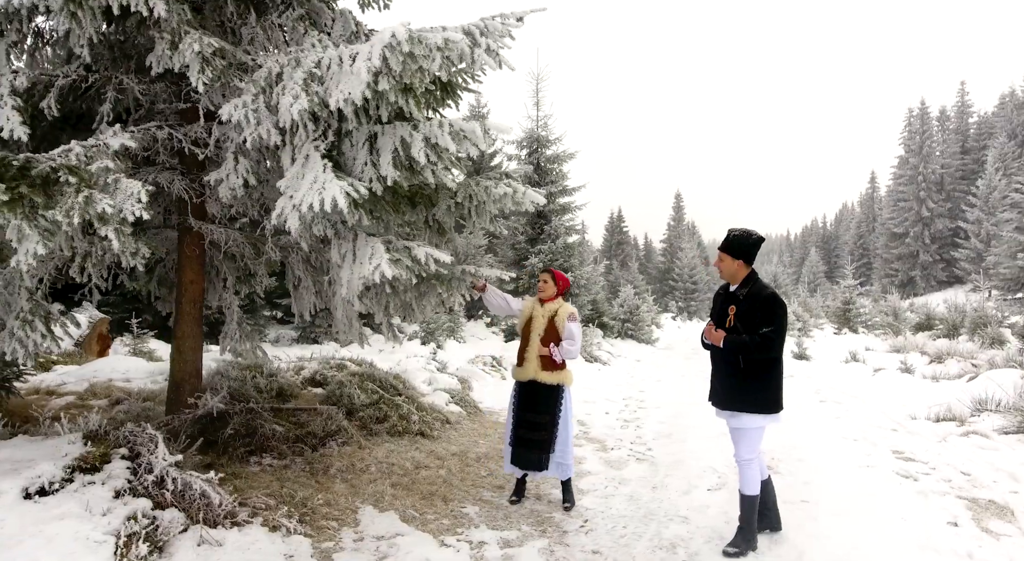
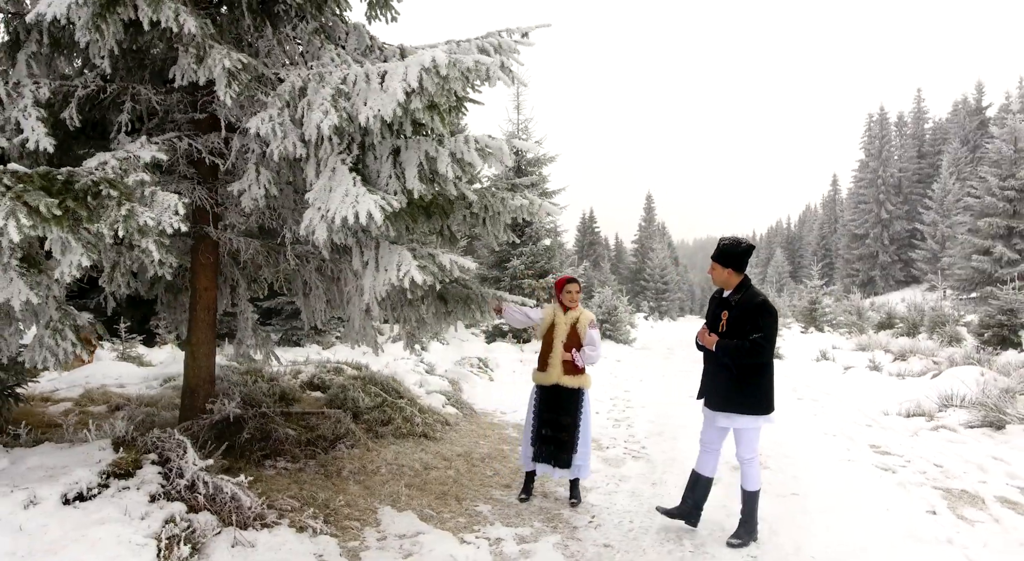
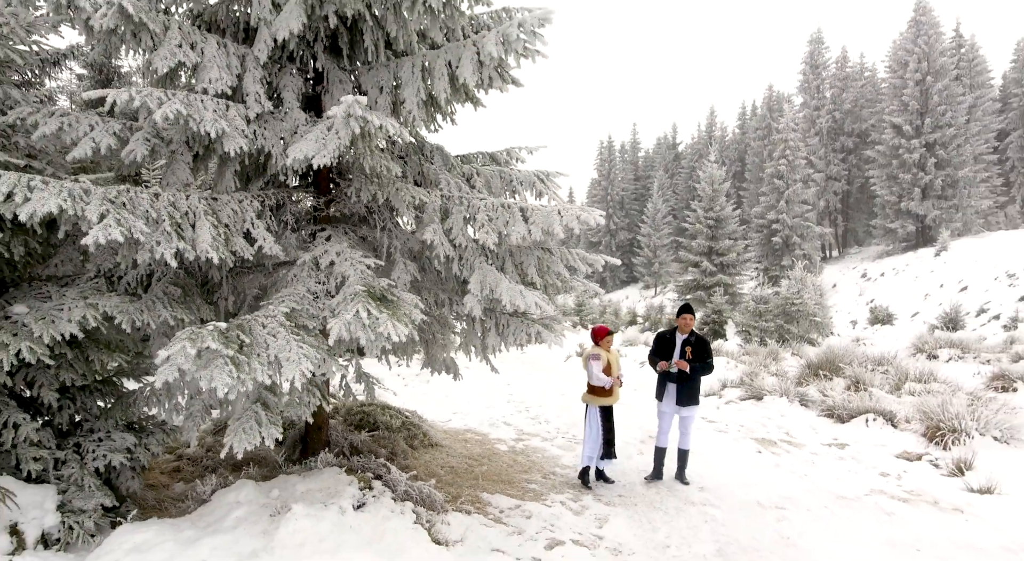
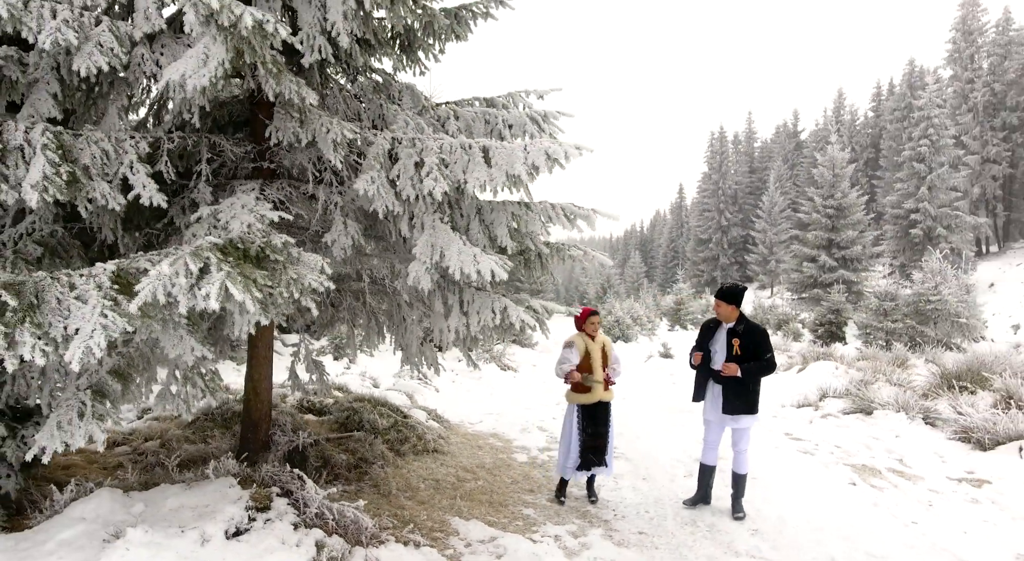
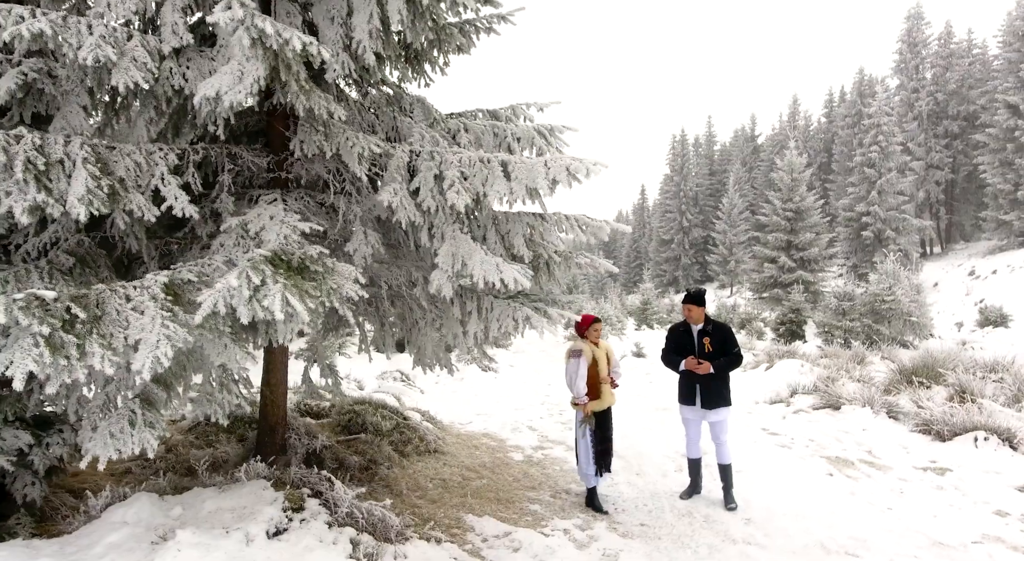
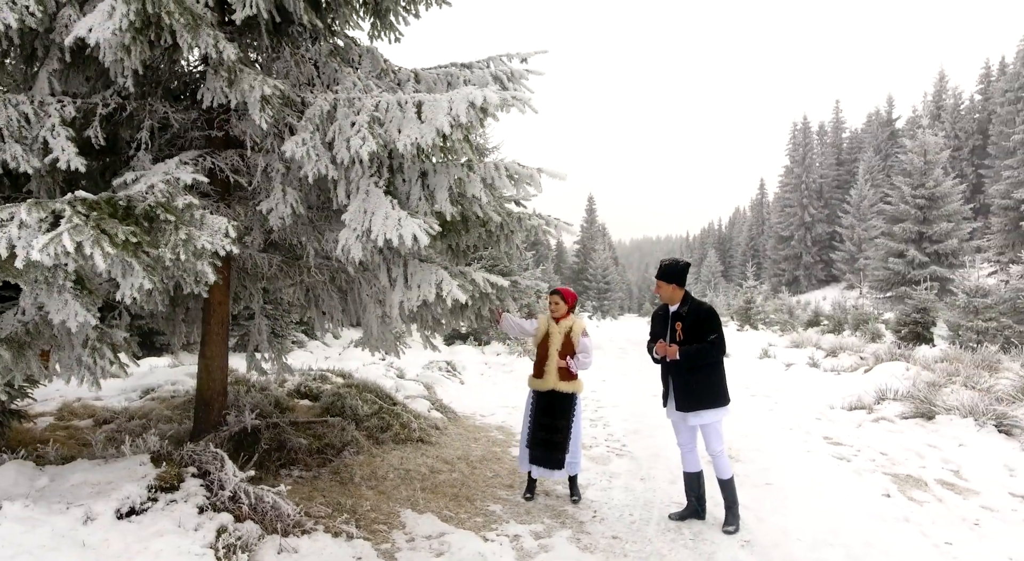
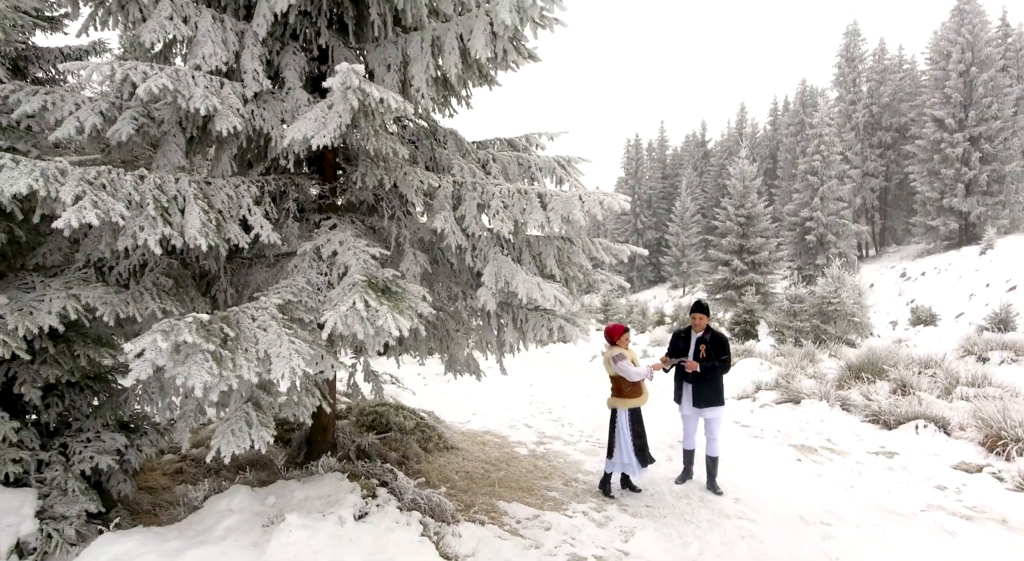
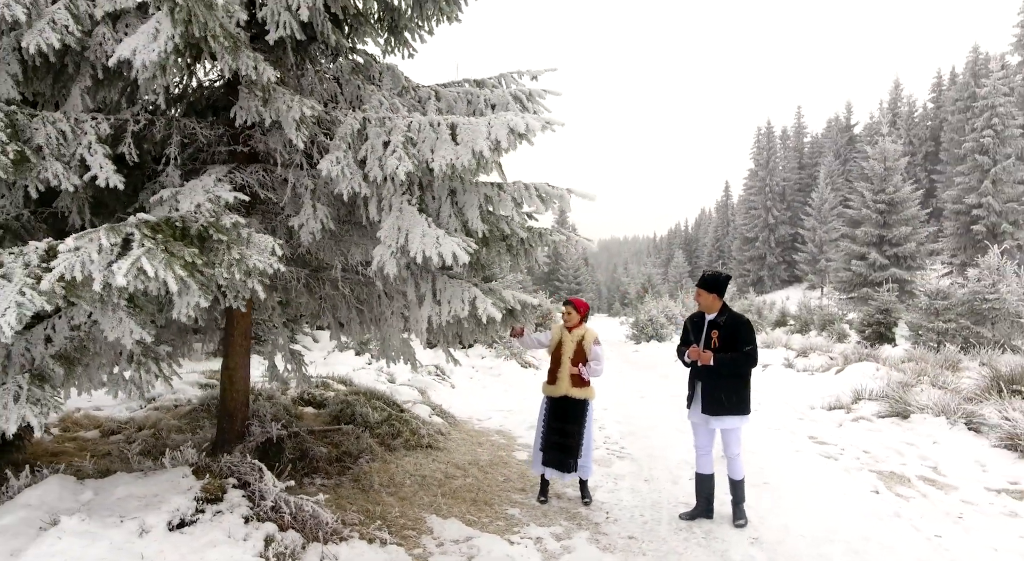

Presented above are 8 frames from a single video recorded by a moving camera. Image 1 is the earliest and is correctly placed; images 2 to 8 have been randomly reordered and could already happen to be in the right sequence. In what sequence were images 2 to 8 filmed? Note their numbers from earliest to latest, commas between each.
2, 6, 8, 4, 5, 7, 3
